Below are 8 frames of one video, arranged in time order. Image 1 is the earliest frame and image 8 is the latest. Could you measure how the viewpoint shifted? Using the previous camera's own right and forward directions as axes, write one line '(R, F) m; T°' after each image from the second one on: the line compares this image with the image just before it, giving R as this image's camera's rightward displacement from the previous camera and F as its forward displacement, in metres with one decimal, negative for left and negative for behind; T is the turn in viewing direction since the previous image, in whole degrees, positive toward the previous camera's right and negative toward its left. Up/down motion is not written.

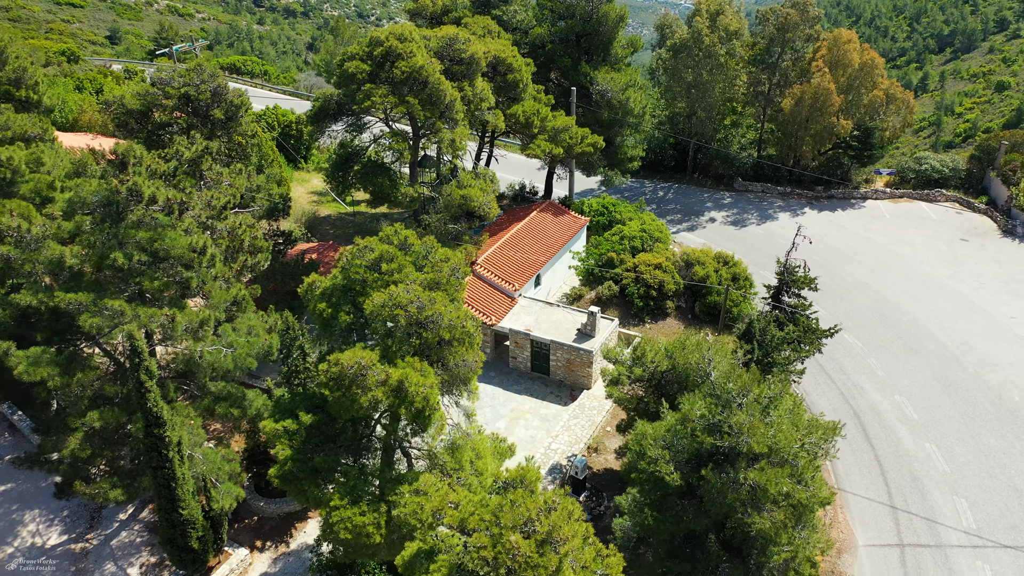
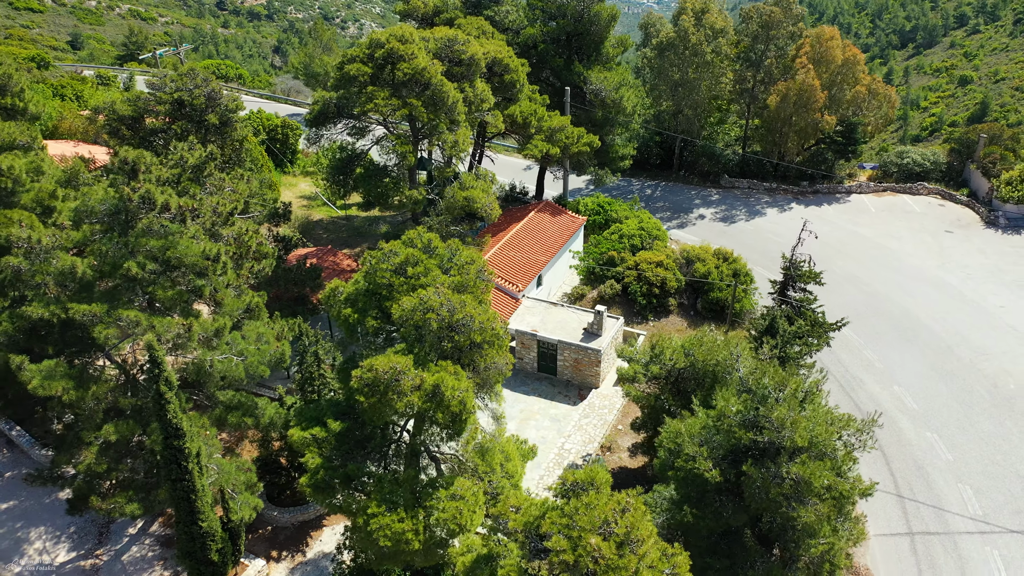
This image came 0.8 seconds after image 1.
(-0.7, +0.1) m; +2°
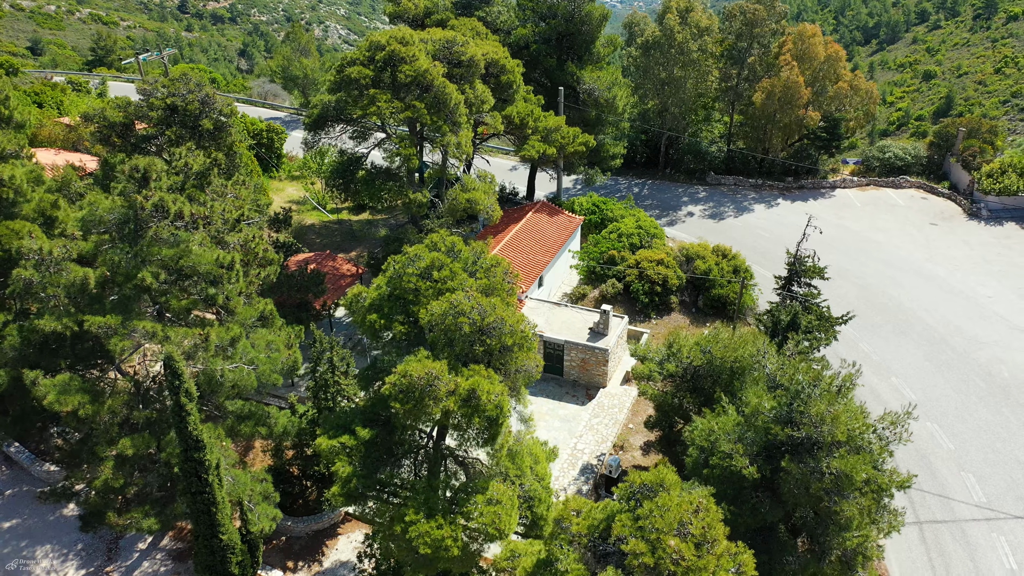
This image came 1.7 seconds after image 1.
(-0.7, +0.1) m; +2°
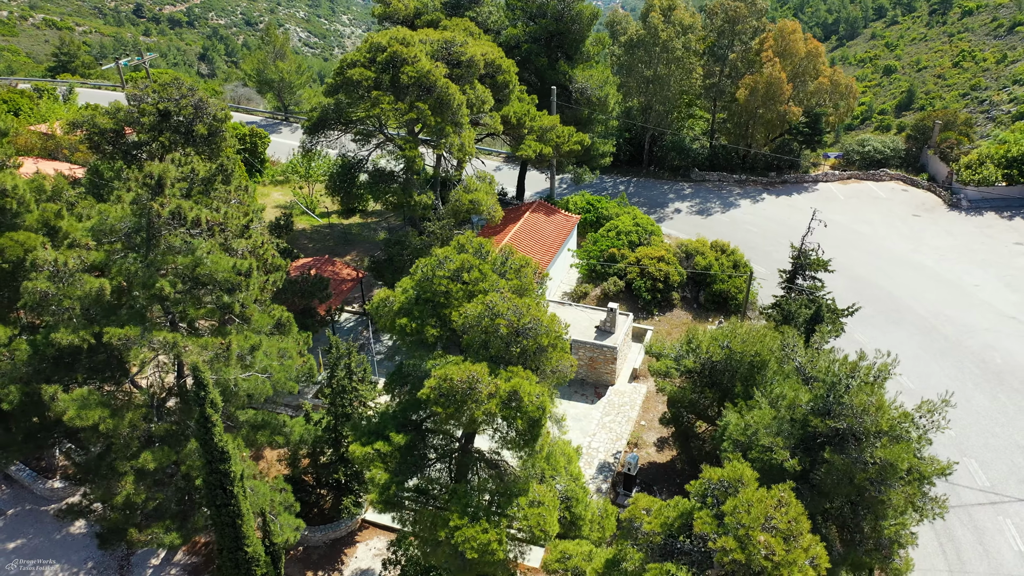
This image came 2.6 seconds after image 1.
(-0.8, +0.1) m; +2°
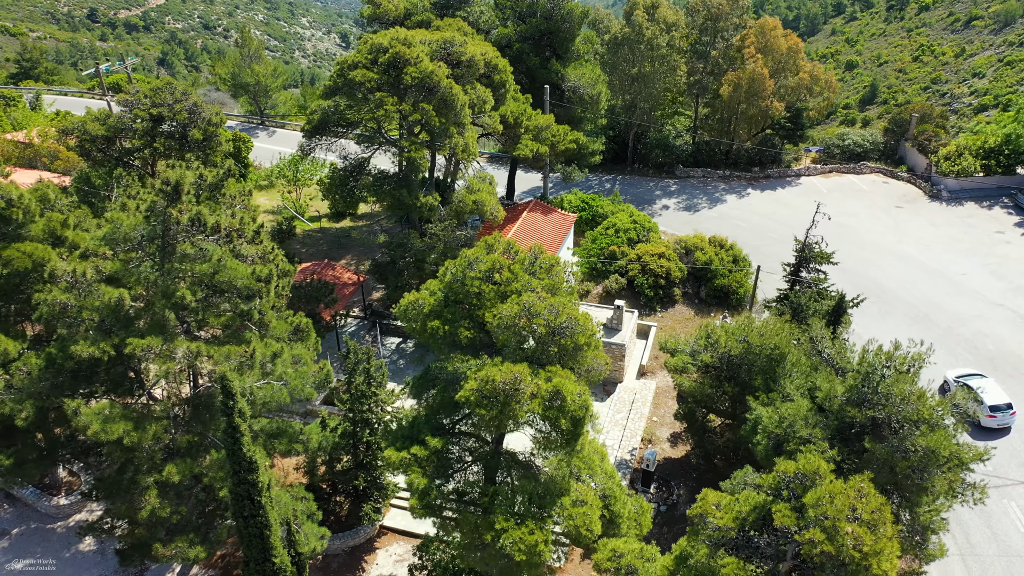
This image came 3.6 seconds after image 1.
(-0.8, +0.1) m; +2°
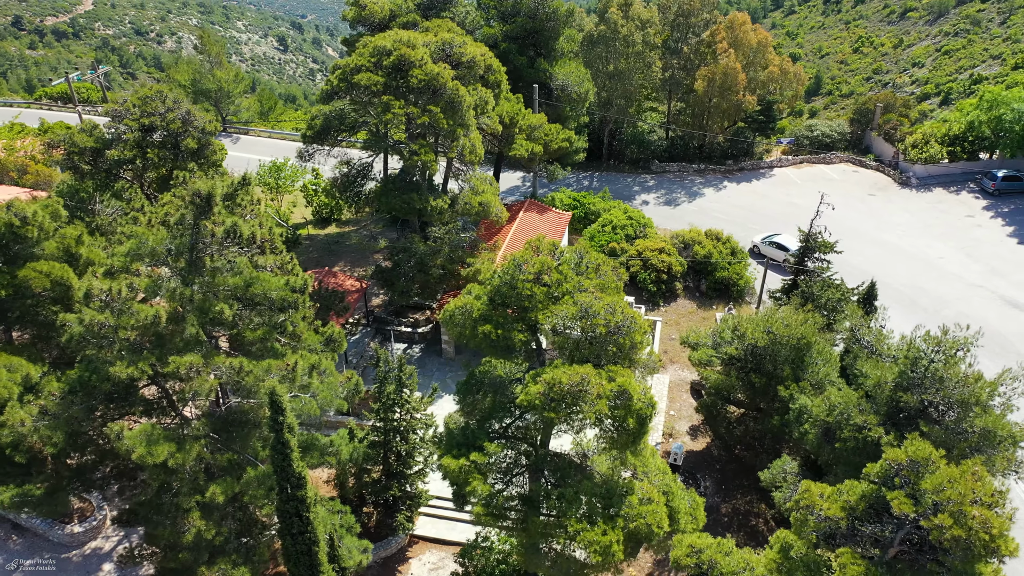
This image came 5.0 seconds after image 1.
(-1.3, +0.1) m; +3°
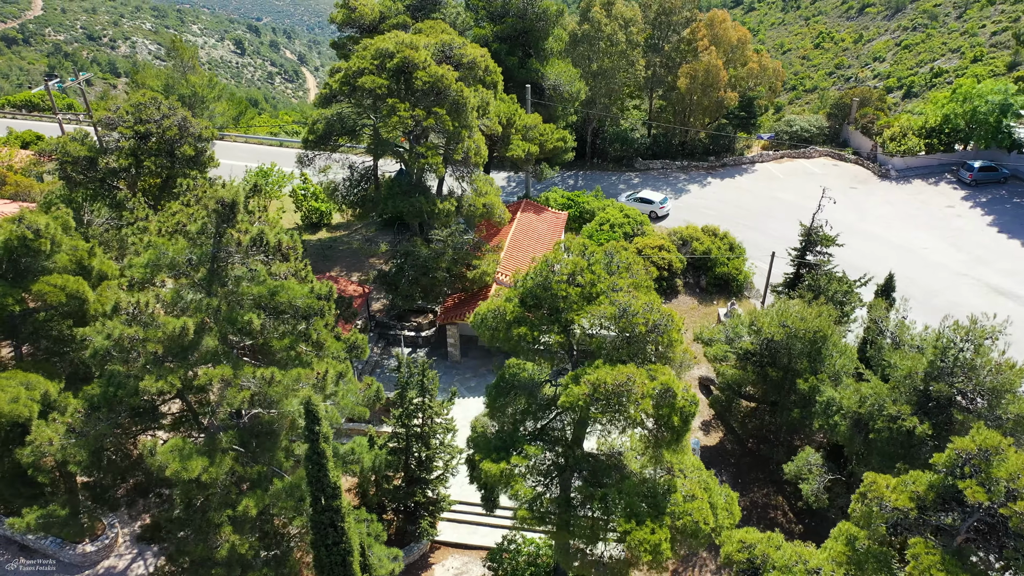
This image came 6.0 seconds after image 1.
(-0.9, 0.0) m; +2°
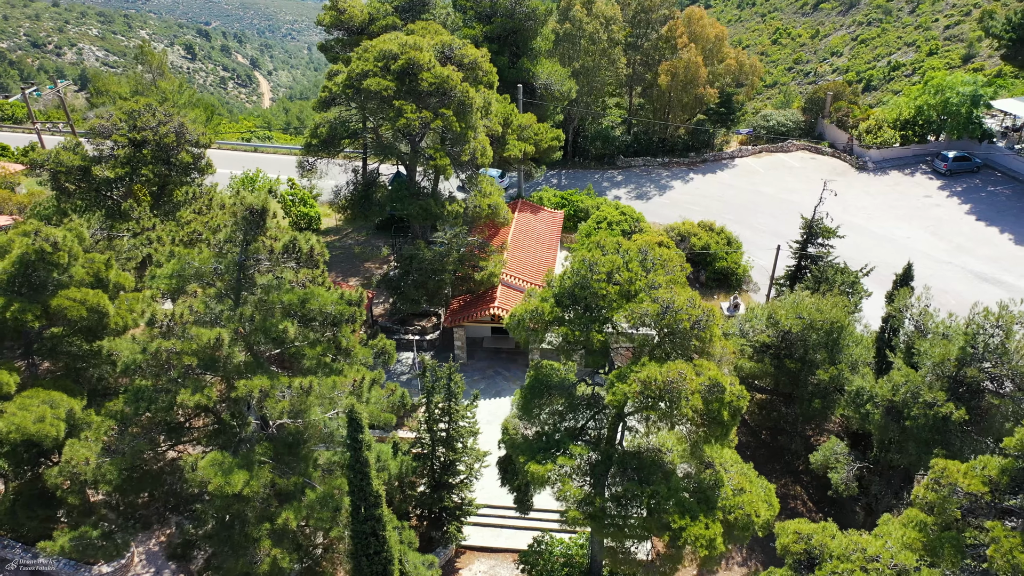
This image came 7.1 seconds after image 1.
(-1.0, 0.0) m; +2°
